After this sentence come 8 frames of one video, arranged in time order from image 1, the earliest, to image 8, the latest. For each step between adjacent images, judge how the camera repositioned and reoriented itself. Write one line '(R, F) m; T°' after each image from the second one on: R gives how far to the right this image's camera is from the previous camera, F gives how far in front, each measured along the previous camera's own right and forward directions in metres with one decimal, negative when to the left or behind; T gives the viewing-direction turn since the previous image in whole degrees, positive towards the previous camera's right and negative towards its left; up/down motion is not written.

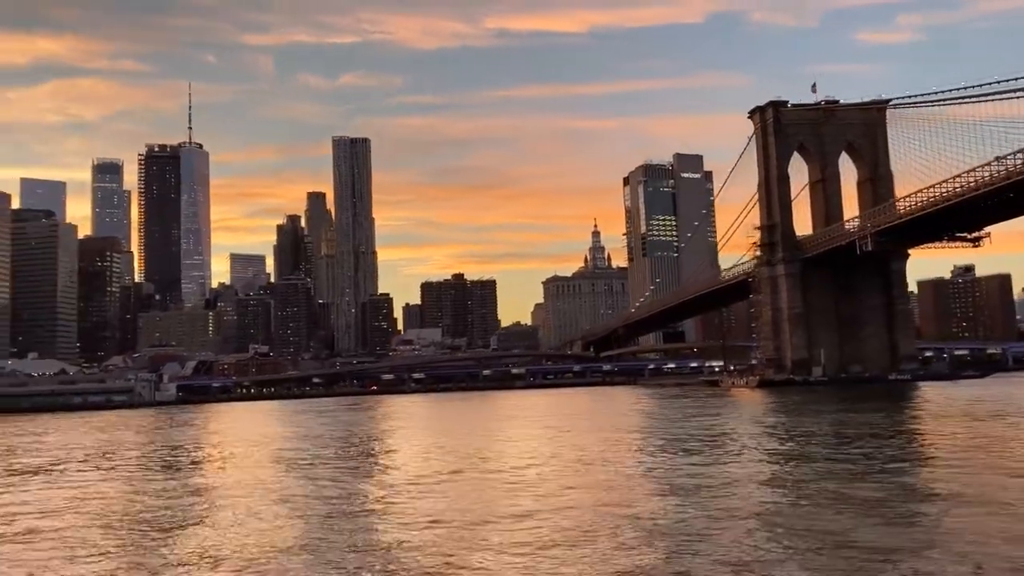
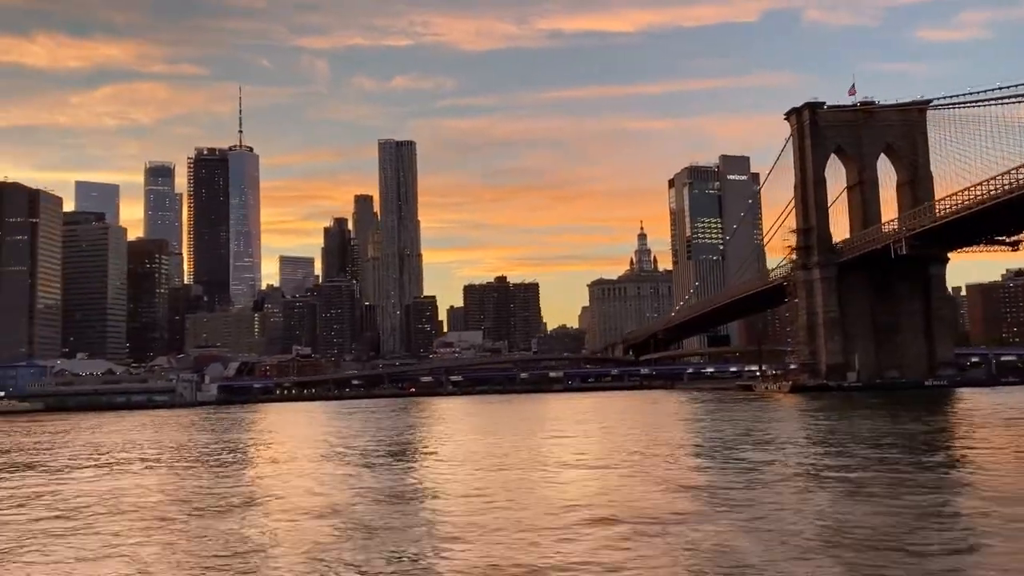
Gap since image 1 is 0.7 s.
(+0.9, 0.0) m; -3°
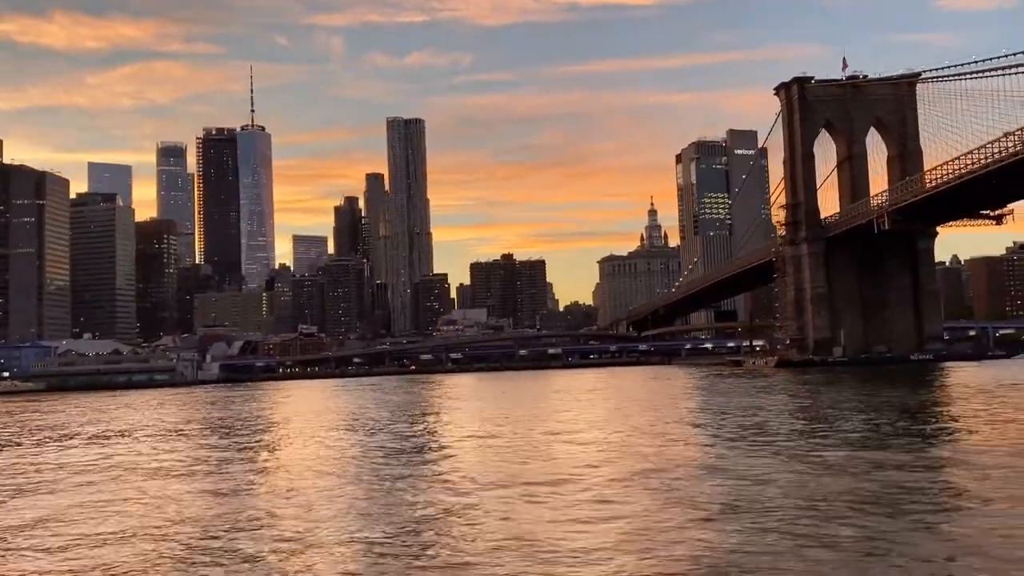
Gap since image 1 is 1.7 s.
(+1.5, -0.3) m; -1°
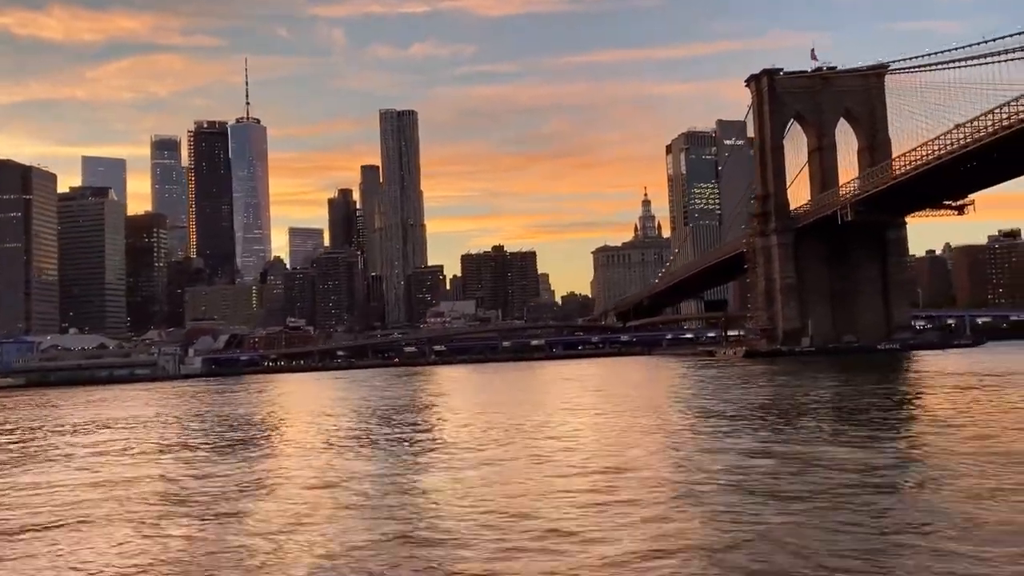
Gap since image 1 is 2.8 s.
(+1.6, -0.3) m; 0°
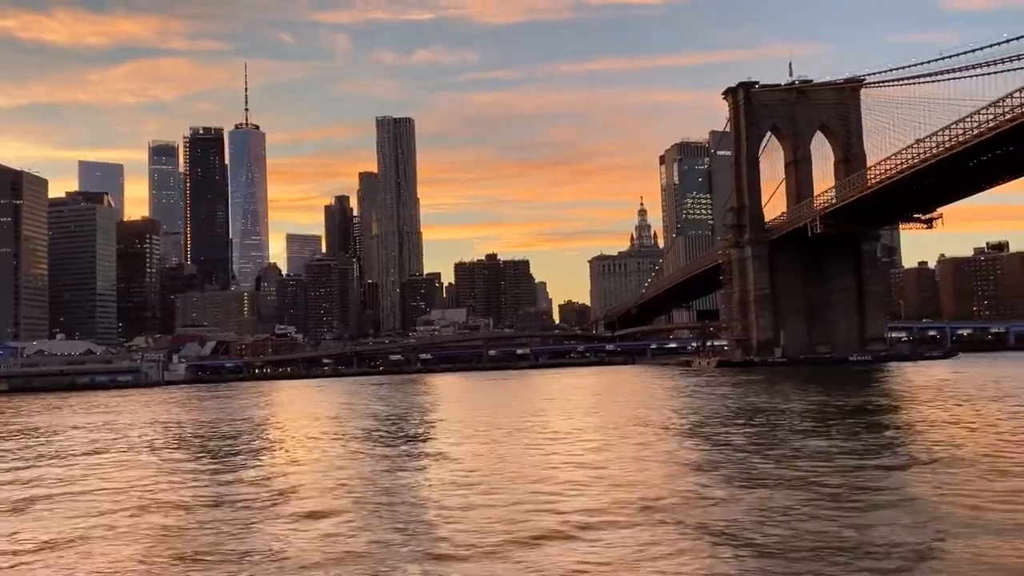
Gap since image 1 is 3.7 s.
(+1.3, -0.2) m; 0°
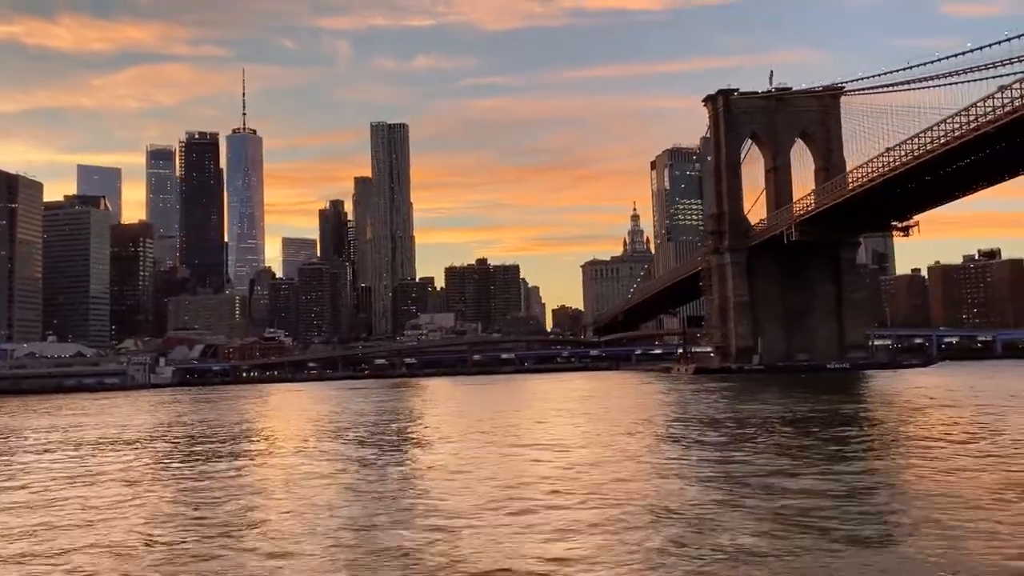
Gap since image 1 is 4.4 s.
(+0.9, -0.3) m; 0°
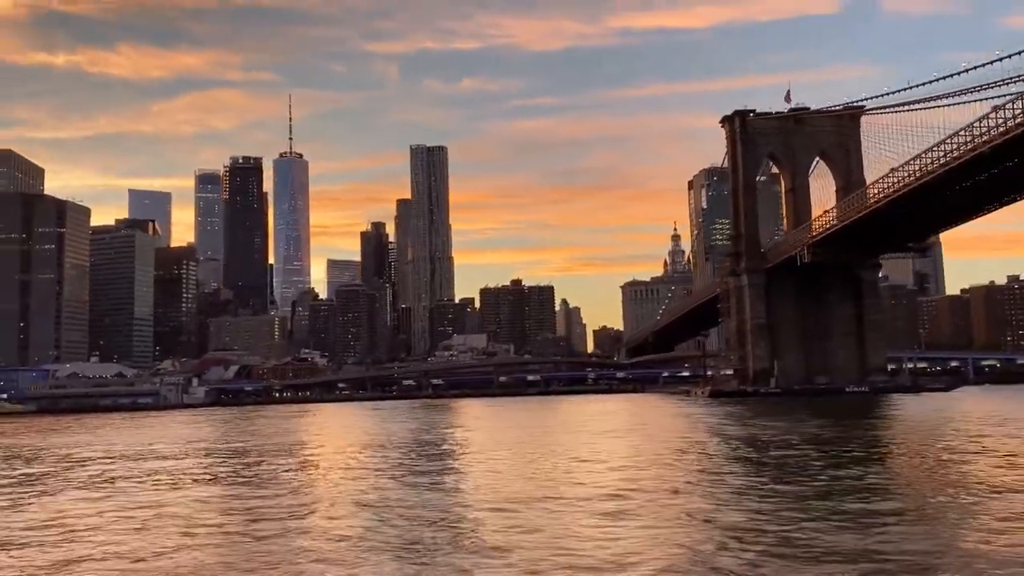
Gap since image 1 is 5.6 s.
(+1.6, -0.3) m; -3°
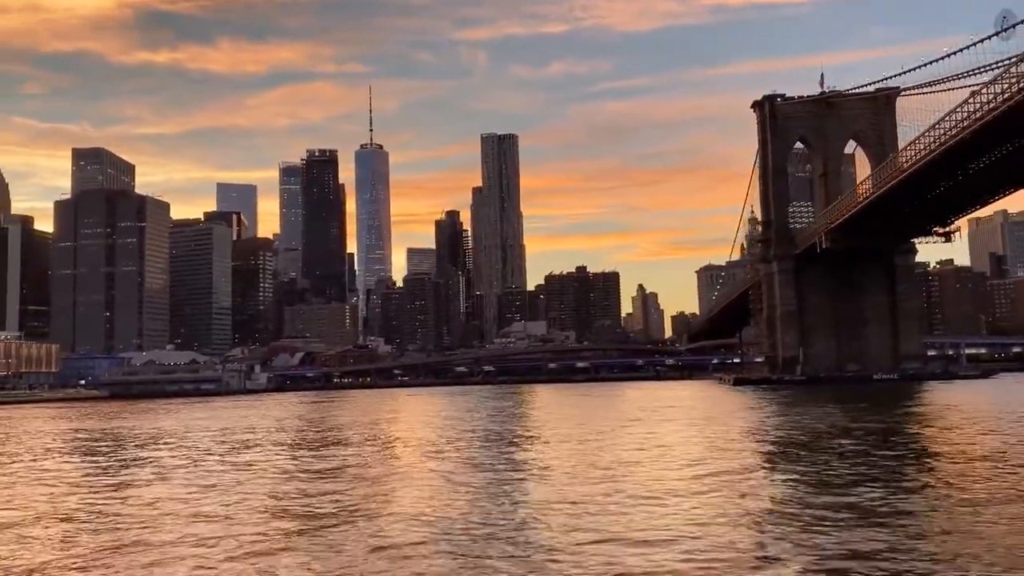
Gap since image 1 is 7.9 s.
(+3.1, -0.8) m; -6°
